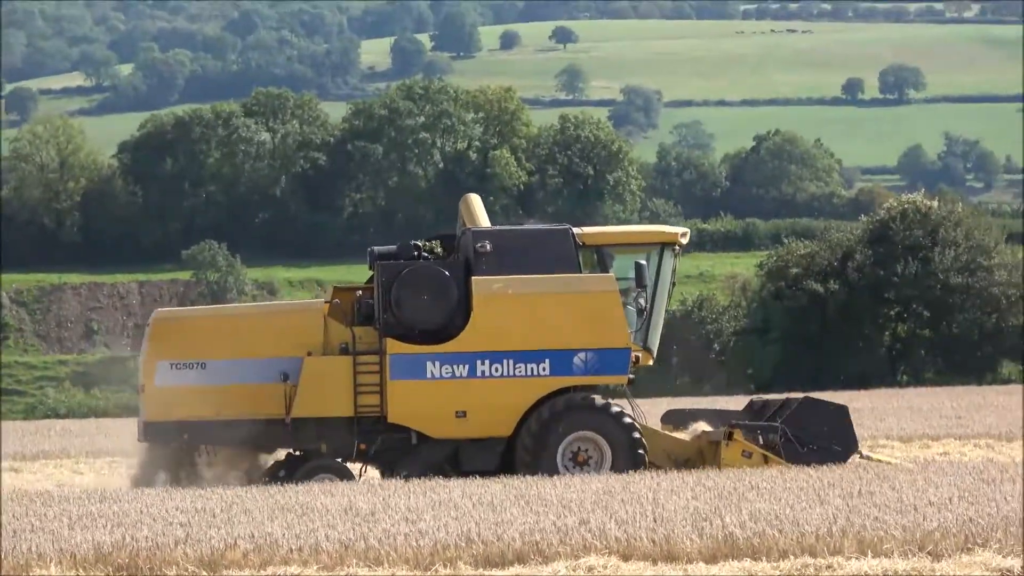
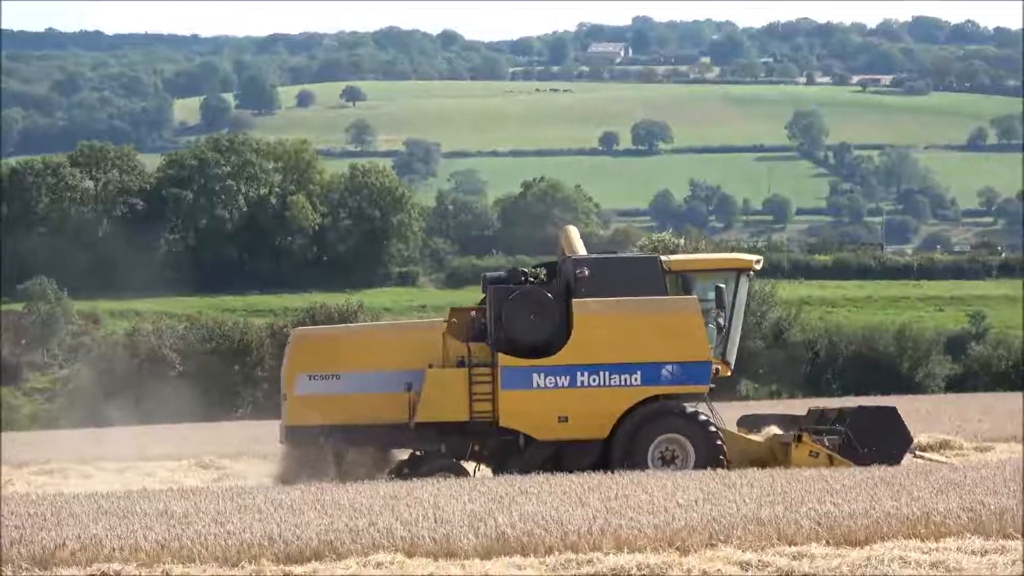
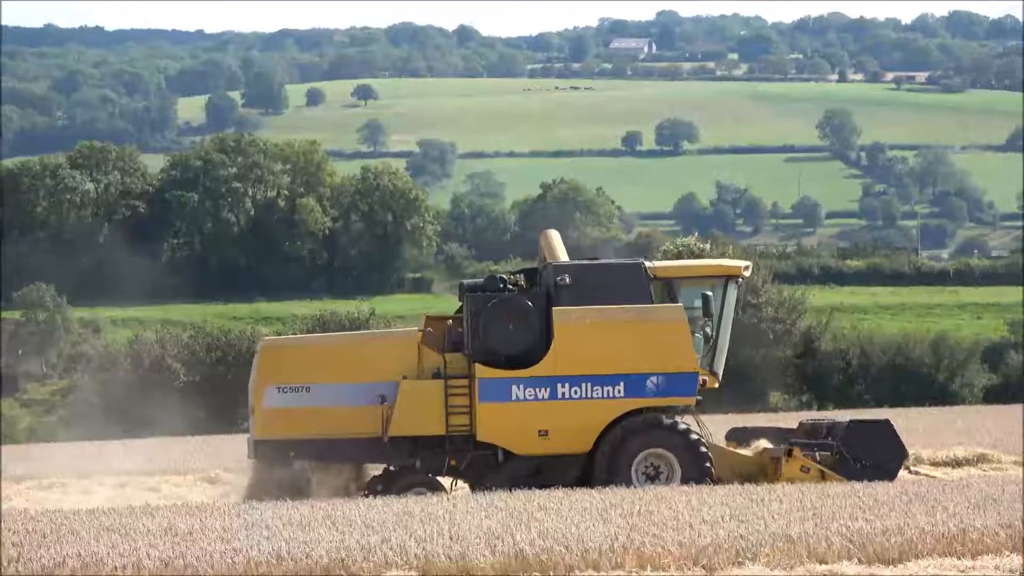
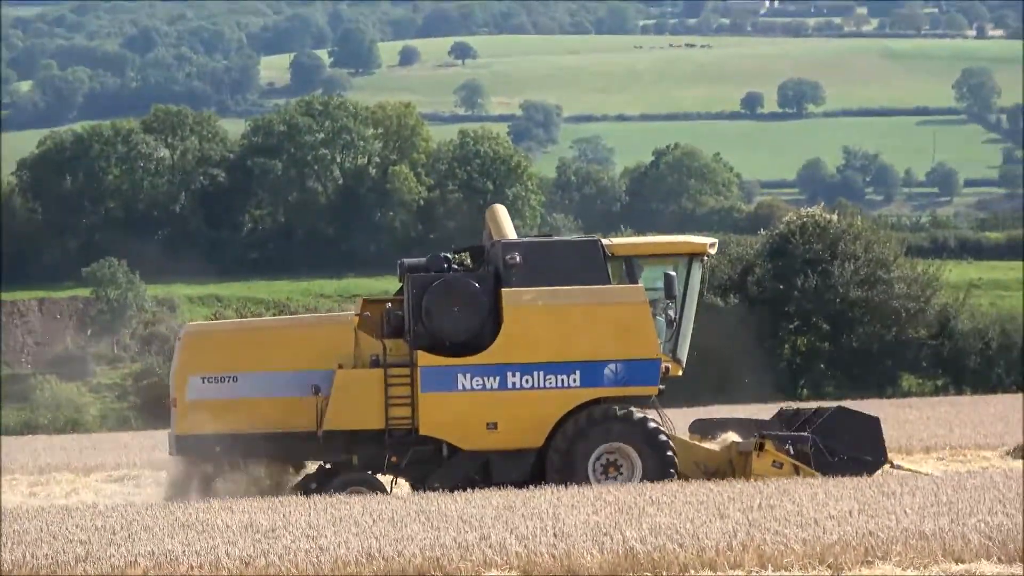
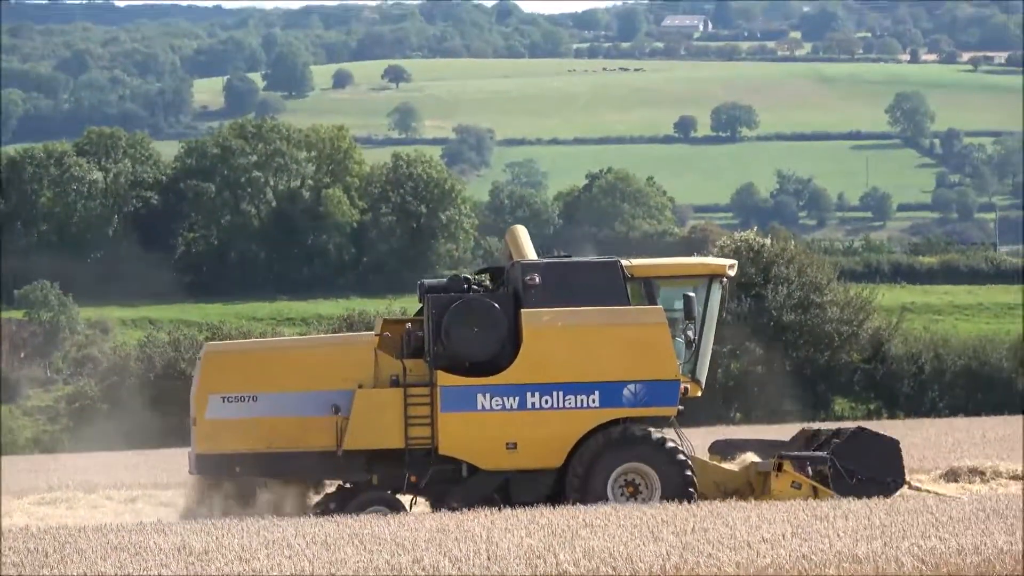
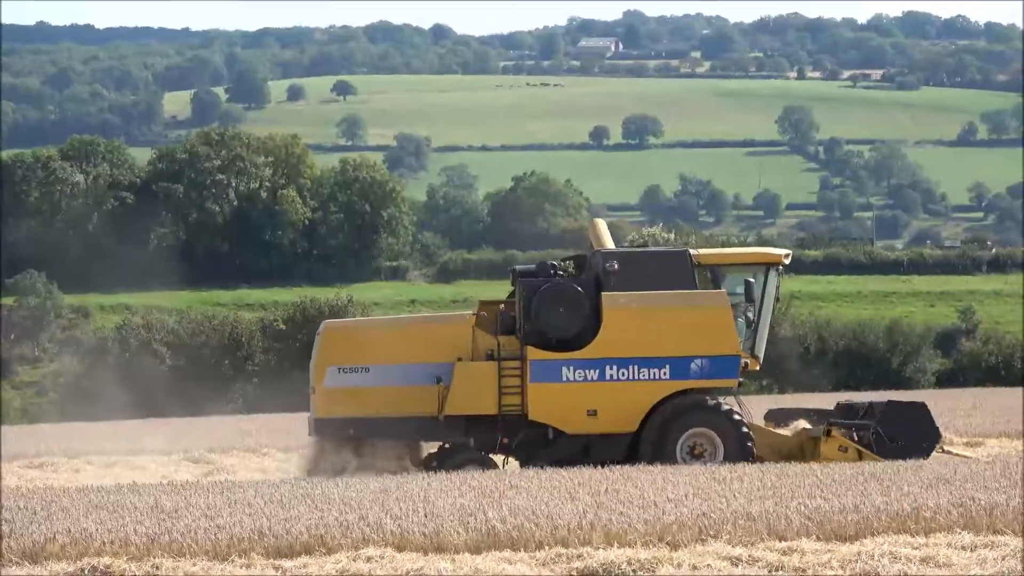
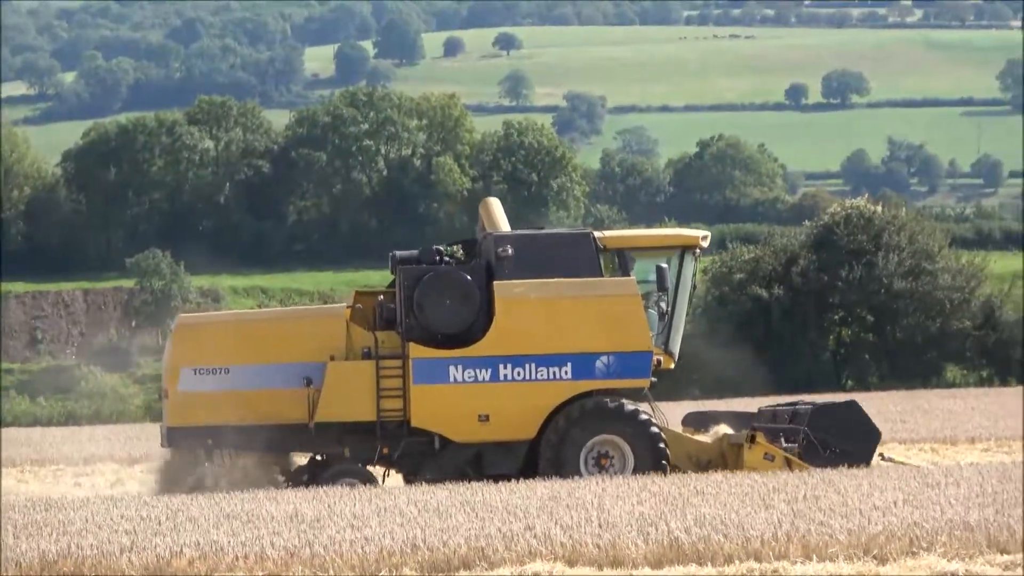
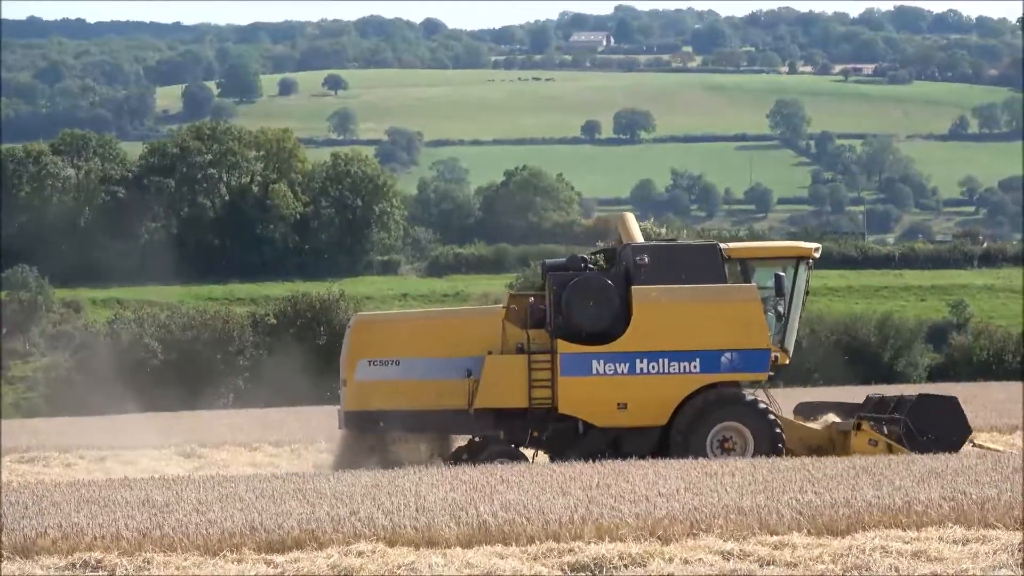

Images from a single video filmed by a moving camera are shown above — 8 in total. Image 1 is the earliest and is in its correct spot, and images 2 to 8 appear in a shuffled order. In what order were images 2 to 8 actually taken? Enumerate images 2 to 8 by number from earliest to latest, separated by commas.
7, 4, 5, 3, 2, 6, 8
